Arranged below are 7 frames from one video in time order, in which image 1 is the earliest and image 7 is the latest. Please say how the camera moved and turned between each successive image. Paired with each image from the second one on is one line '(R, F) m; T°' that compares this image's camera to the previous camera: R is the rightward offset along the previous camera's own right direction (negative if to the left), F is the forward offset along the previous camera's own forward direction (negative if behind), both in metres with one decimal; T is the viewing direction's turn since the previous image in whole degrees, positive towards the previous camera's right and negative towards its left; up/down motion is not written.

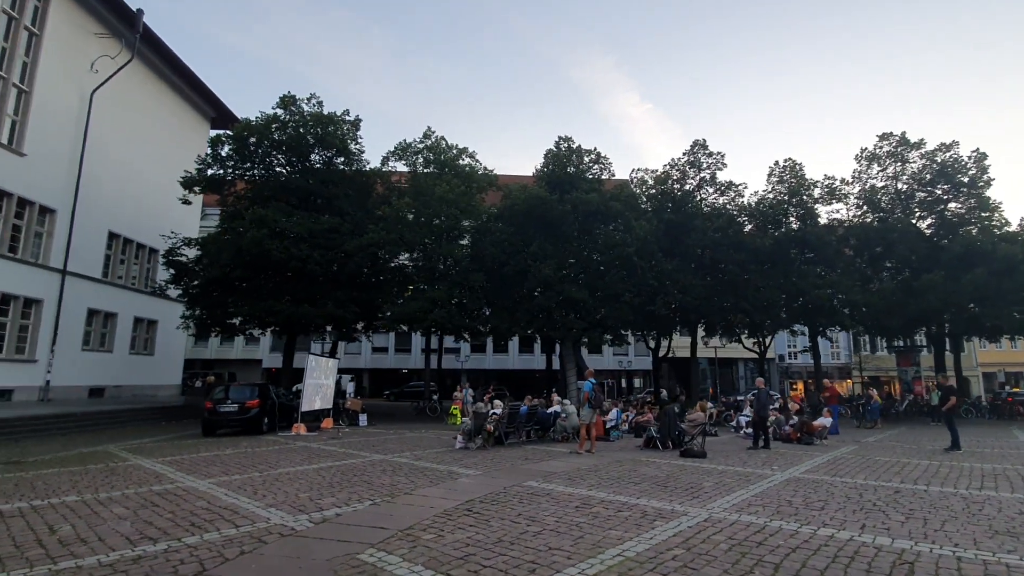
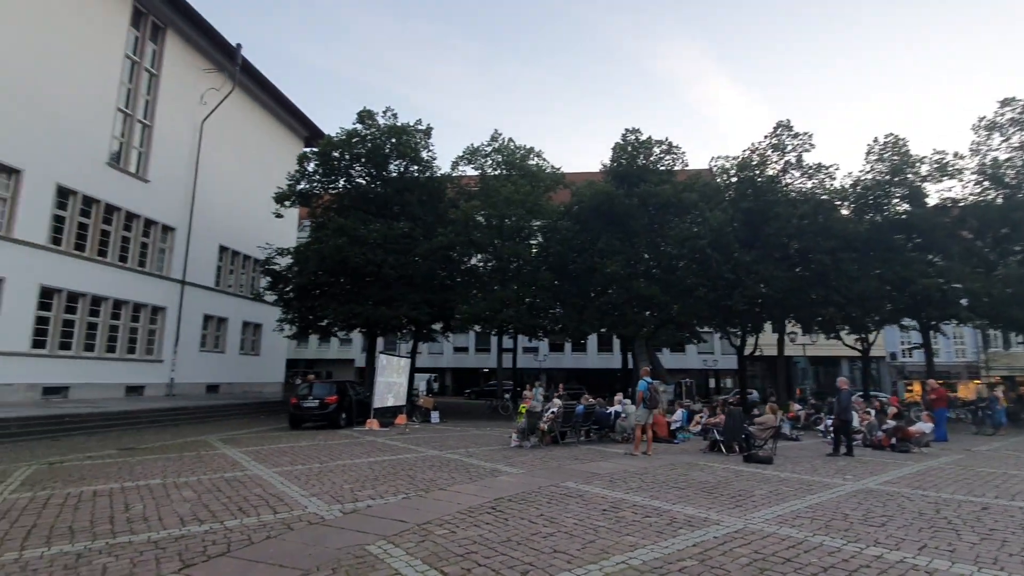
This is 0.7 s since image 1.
(+0.9, +0.1) m; -10°
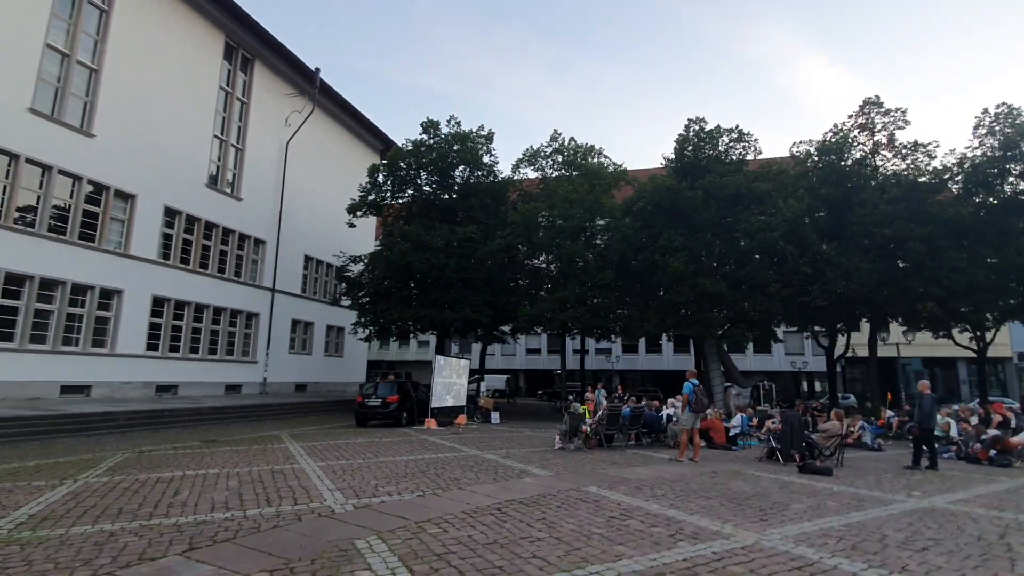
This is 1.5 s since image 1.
(+1.1, +0.1) m; -9°
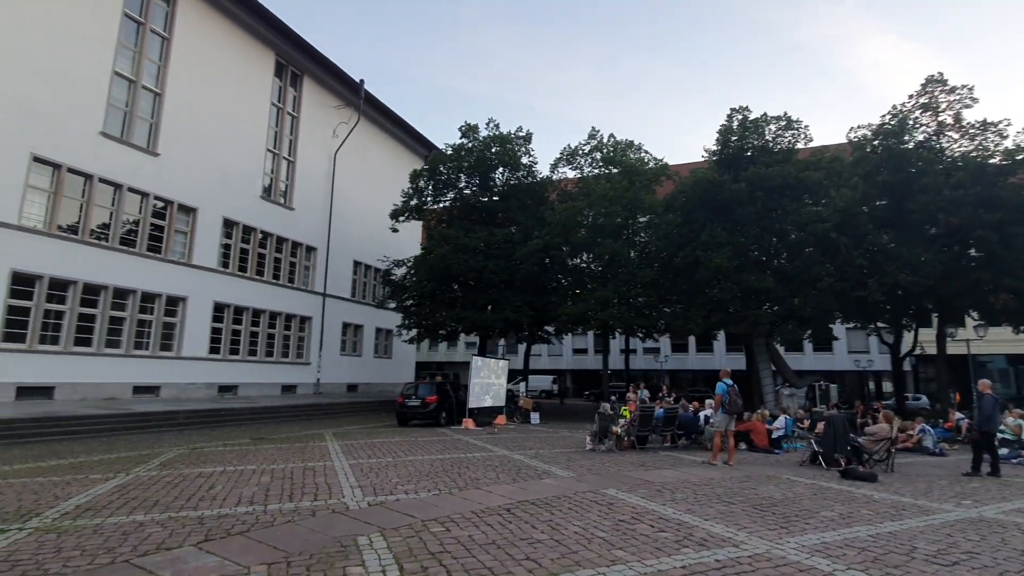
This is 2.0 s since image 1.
(+0.6, +0.1) m; -6°
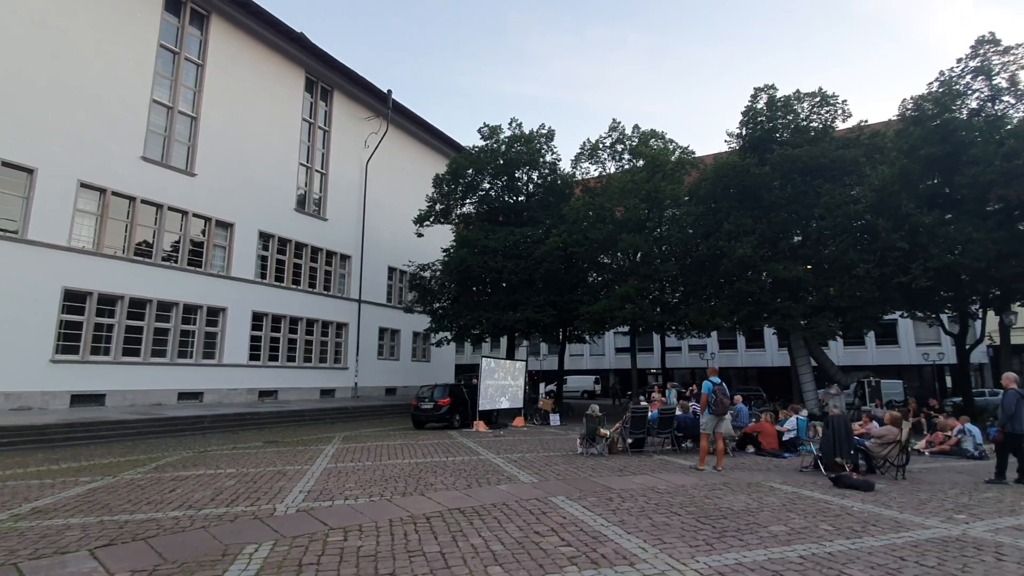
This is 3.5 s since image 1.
(+1.9, +0.4) m; -7°
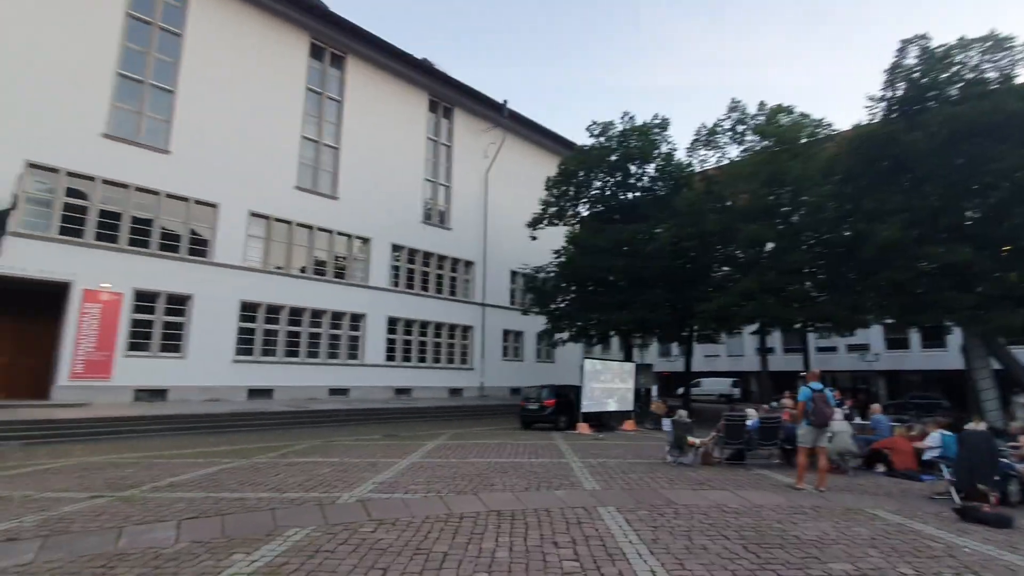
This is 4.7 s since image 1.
(+1.5, +0.3) m; -16°
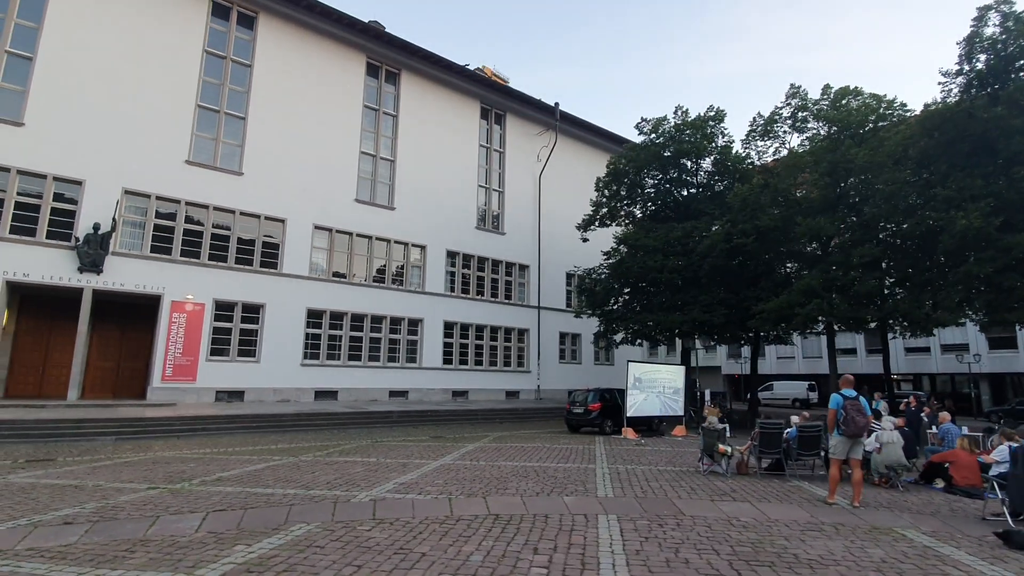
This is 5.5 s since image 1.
(+1.1, 0.0) m; -8°
